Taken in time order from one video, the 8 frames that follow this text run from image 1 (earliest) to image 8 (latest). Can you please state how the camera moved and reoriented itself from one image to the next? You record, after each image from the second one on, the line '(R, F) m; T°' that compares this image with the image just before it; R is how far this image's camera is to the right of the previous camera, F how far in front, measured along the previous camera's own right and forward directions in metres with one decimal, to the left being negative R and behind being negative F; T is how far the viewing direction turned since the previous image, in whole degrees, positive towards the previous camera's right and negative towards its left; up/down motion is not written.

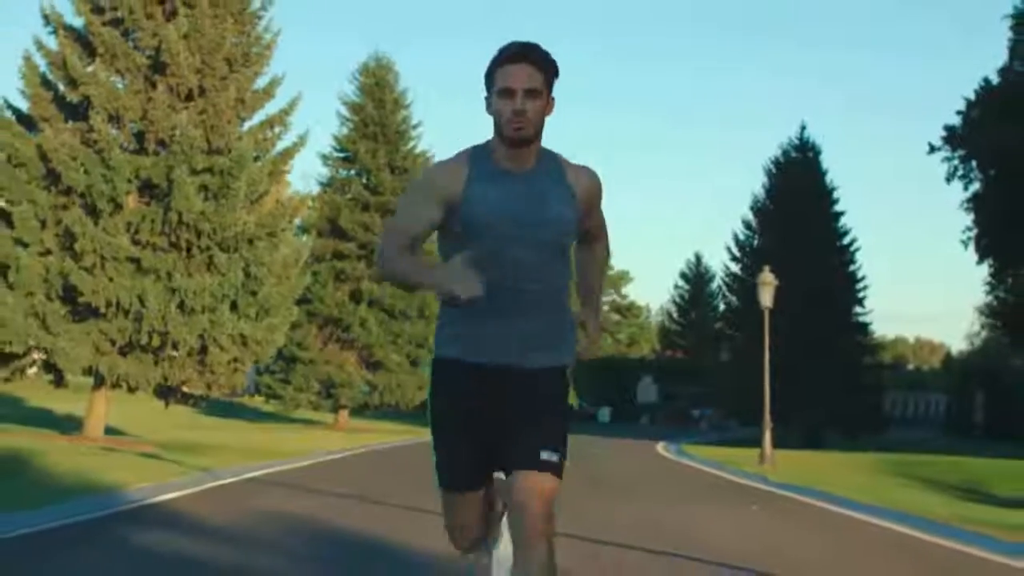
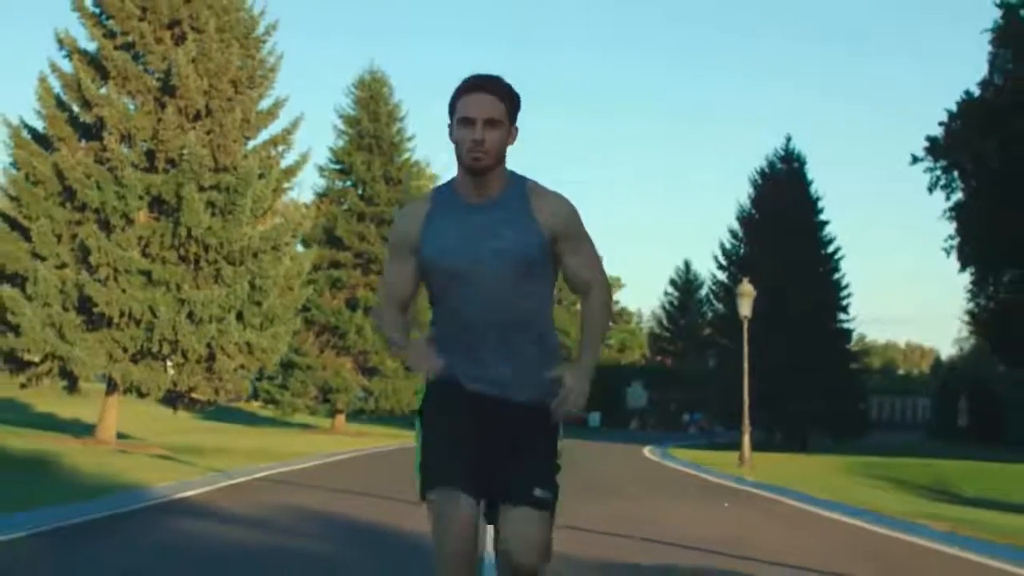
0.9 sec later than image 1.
(0.0, -1.6) m; 0°
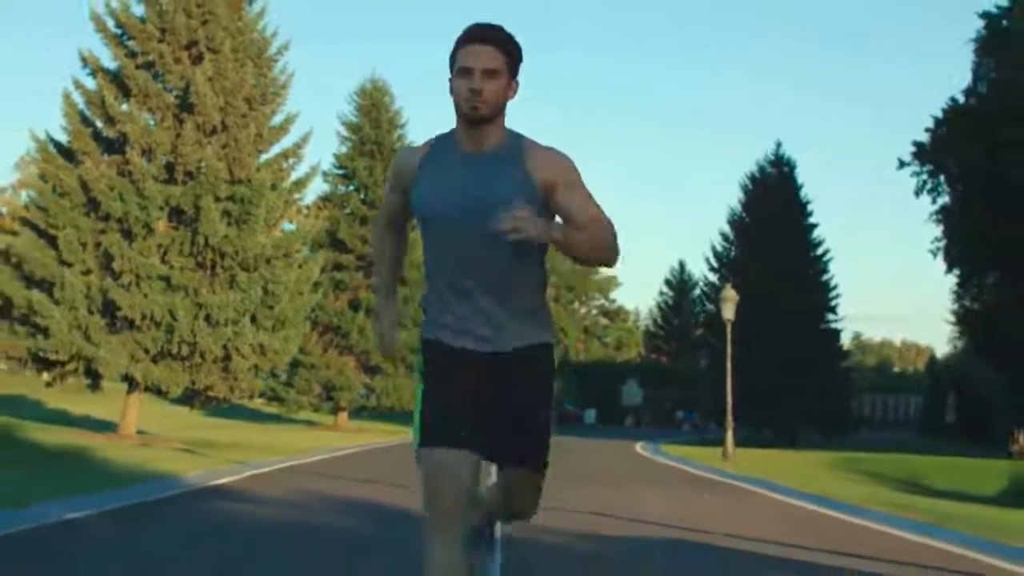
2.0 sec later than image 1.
(0.0, -2.0) m; 0°
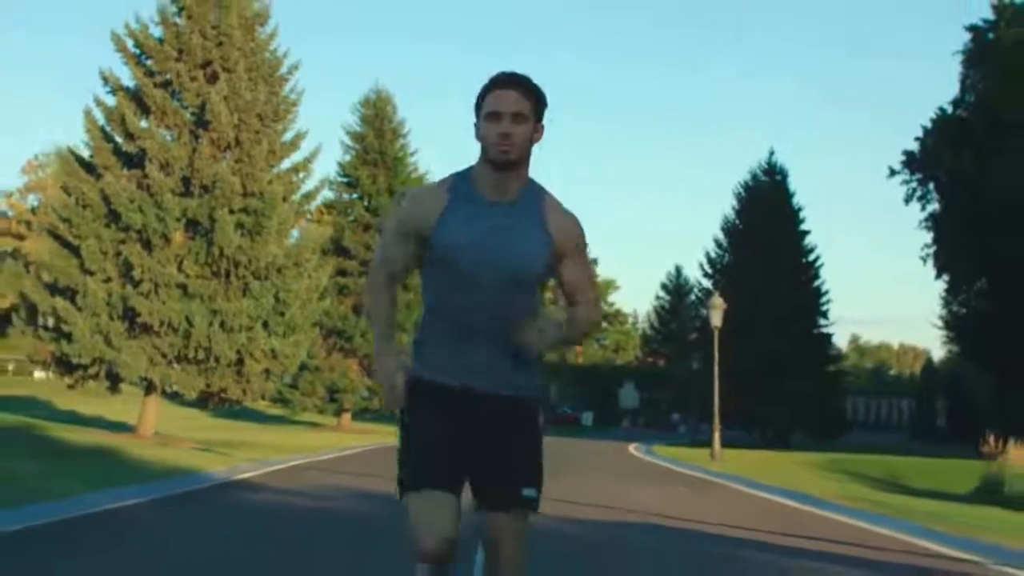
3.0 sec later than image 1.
(0.0, -1.8) m; 0°
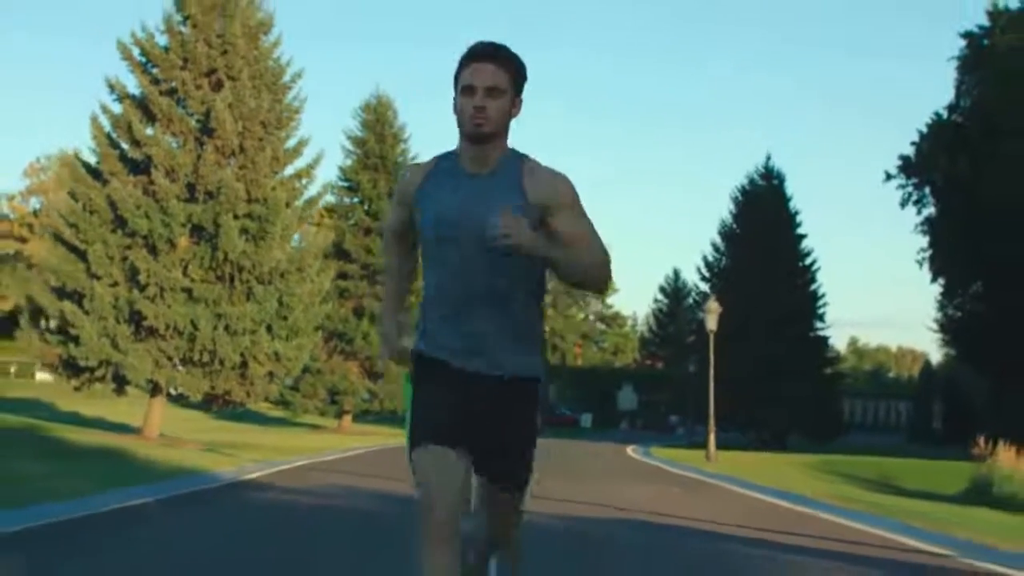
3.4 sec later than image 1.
(0.0, -0.6) m; 0°
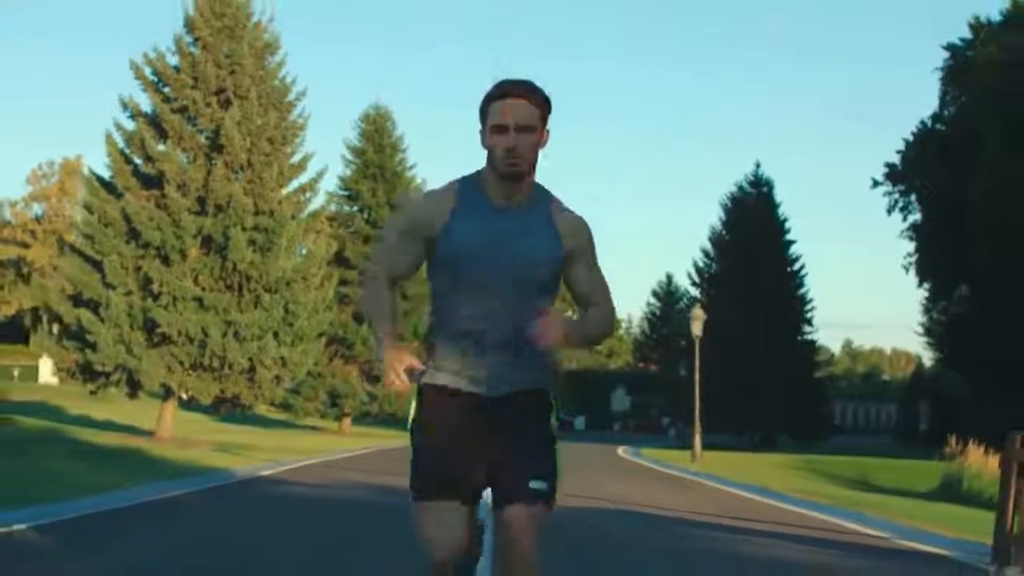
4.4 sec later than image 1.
(0.0, -1.8) m; 0°
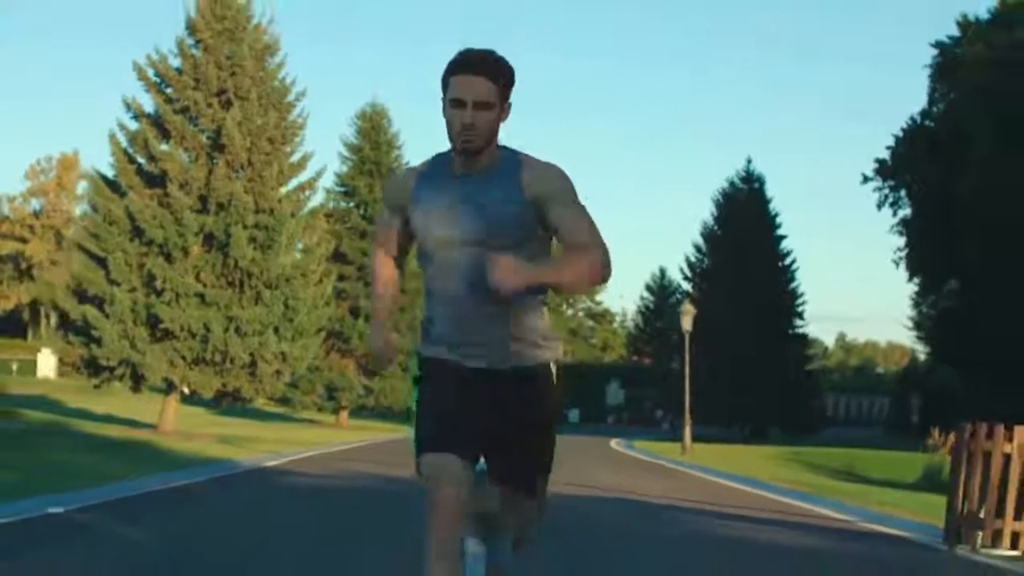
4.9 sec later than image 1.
(0.0, -0.9) m; 0°
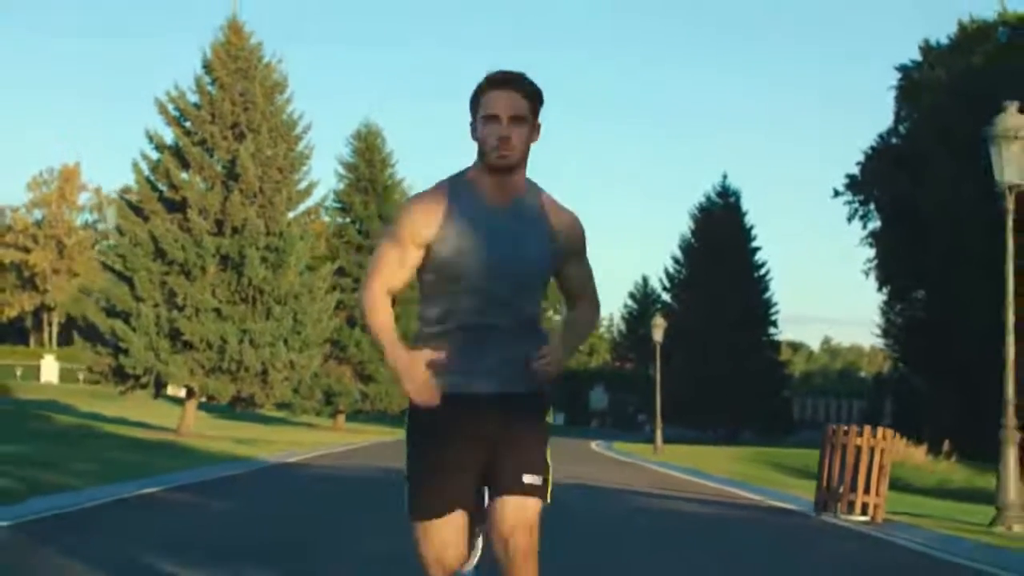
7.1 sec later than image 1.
(0.0, -3.9) m; 0°
